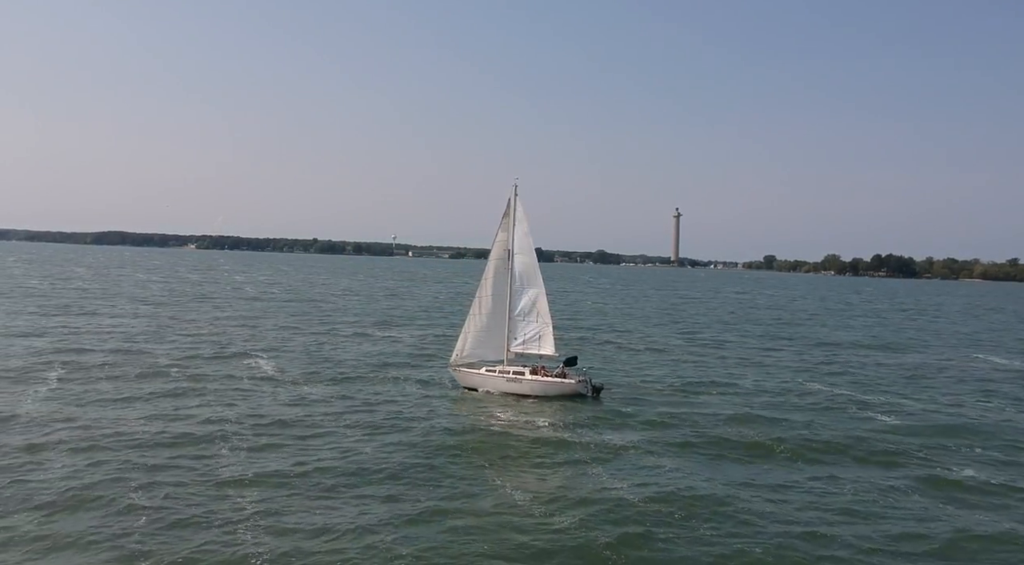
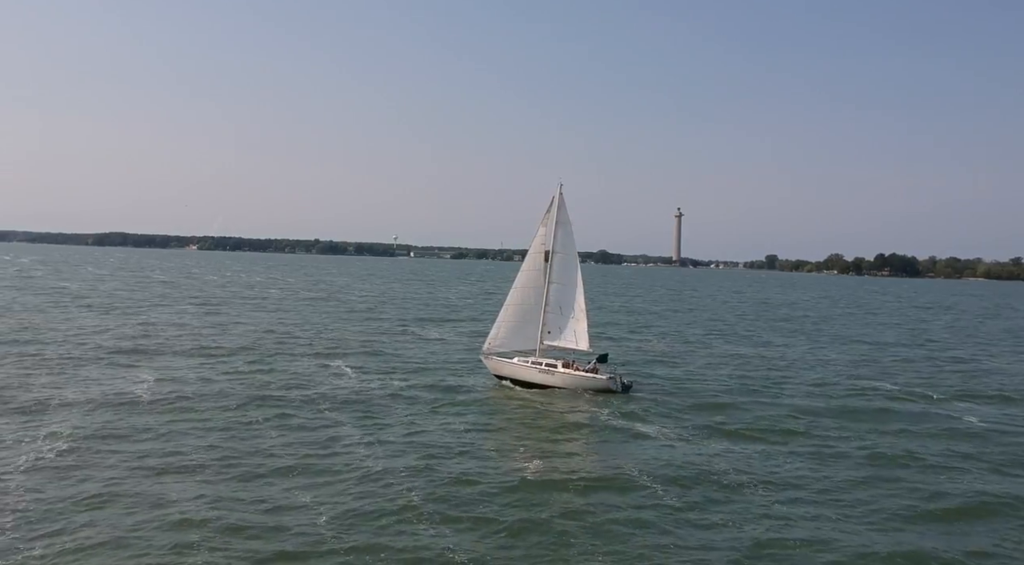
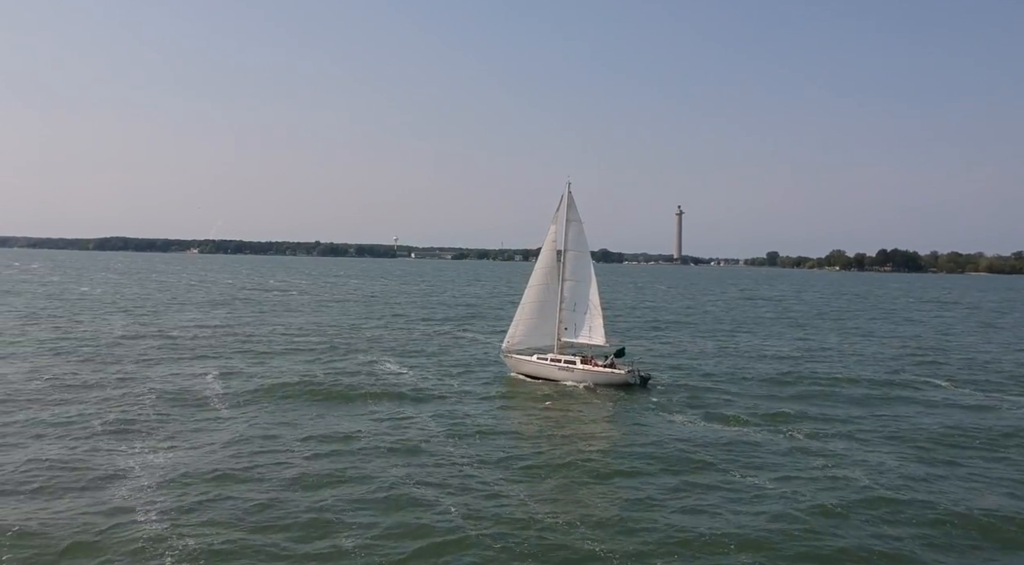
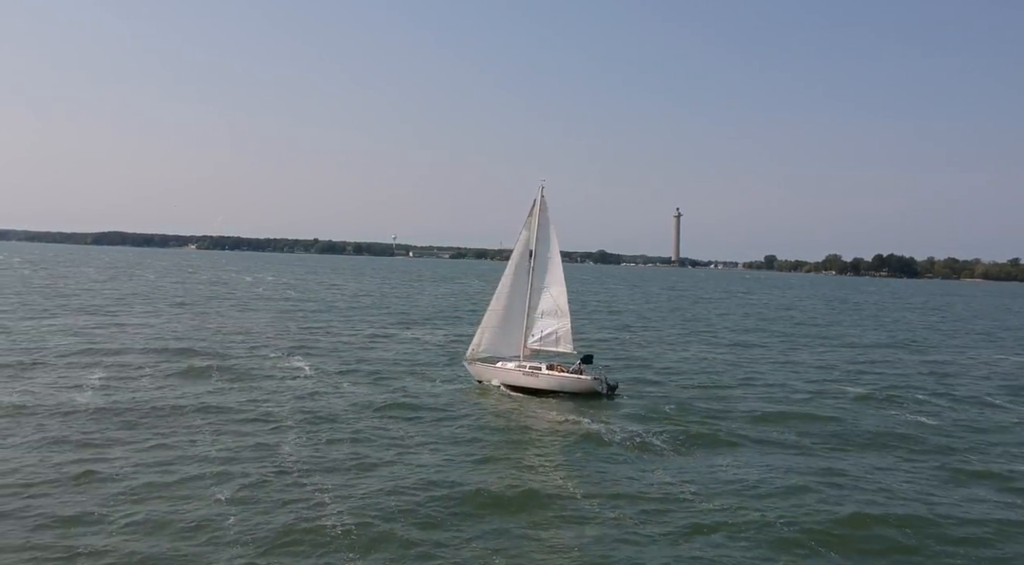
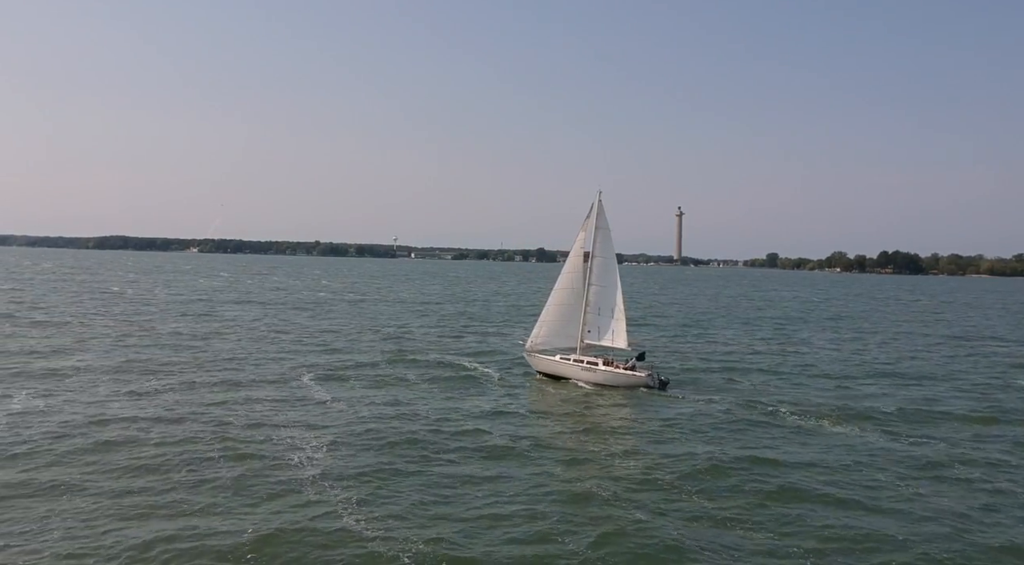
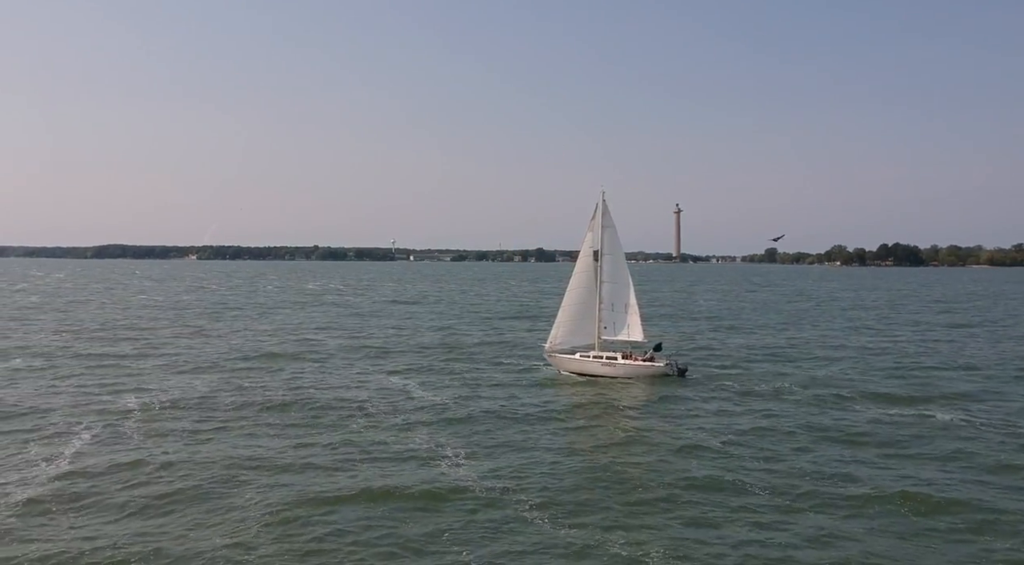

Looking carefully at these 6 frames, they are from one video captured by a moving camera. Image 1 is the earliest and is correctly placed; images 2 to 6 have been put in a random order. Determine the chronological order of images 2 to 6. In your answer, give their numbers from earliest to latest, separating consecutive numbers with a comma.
4, 2, 3, 5, 6
